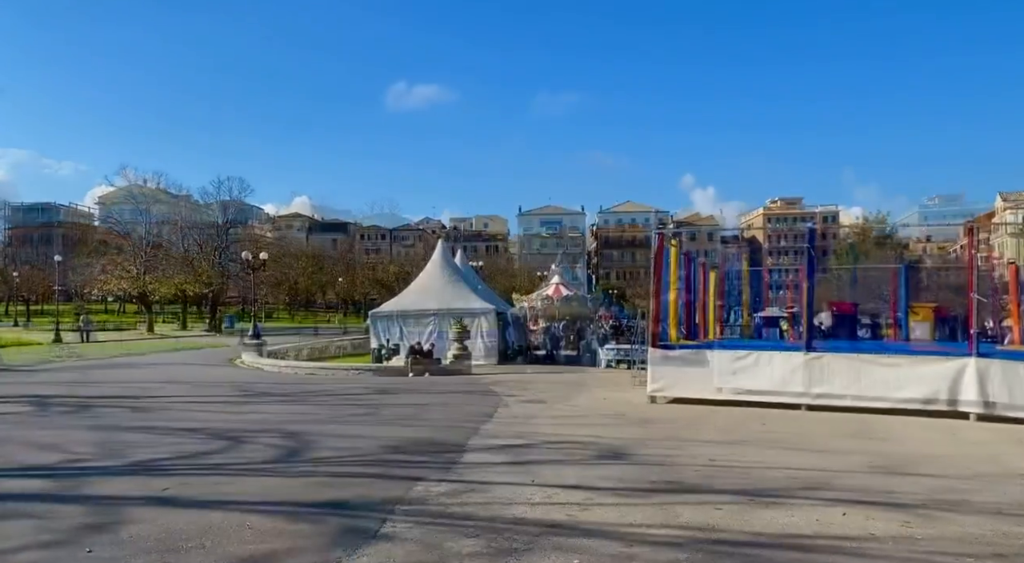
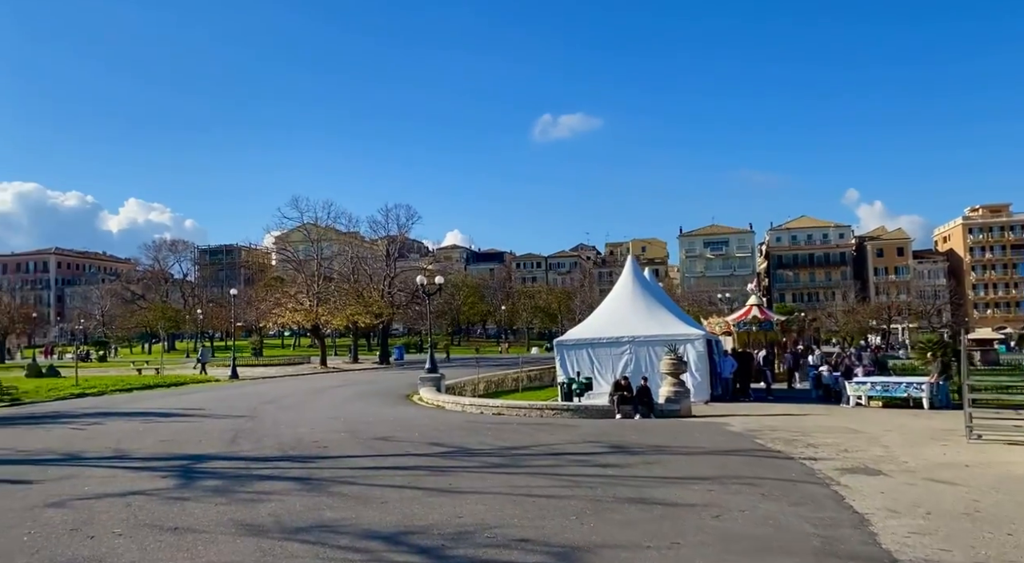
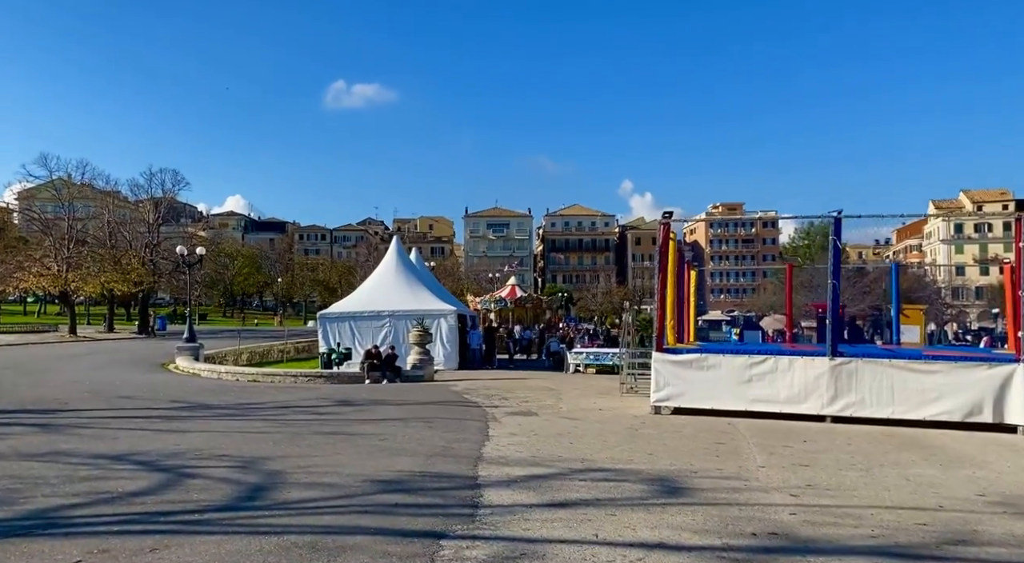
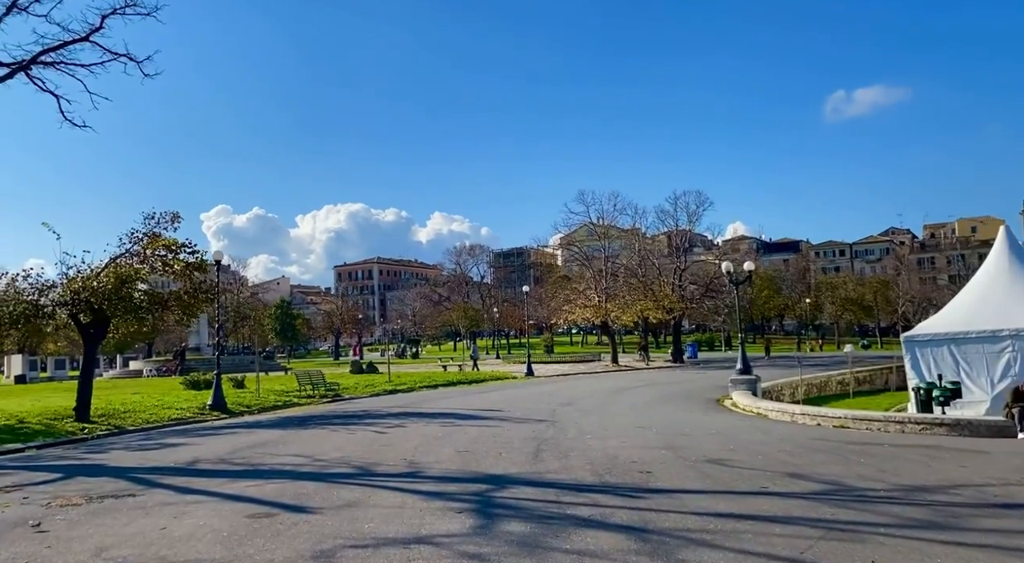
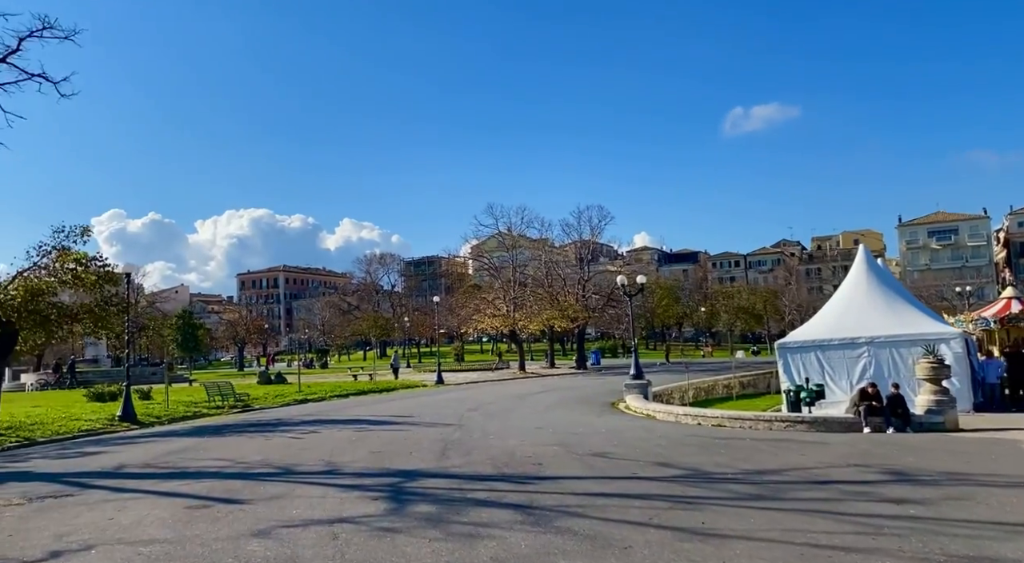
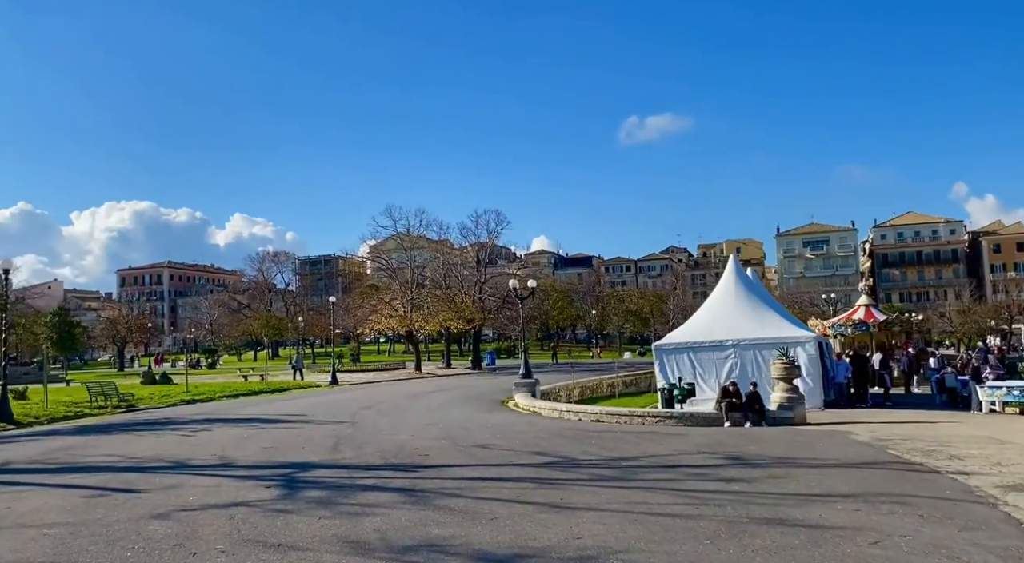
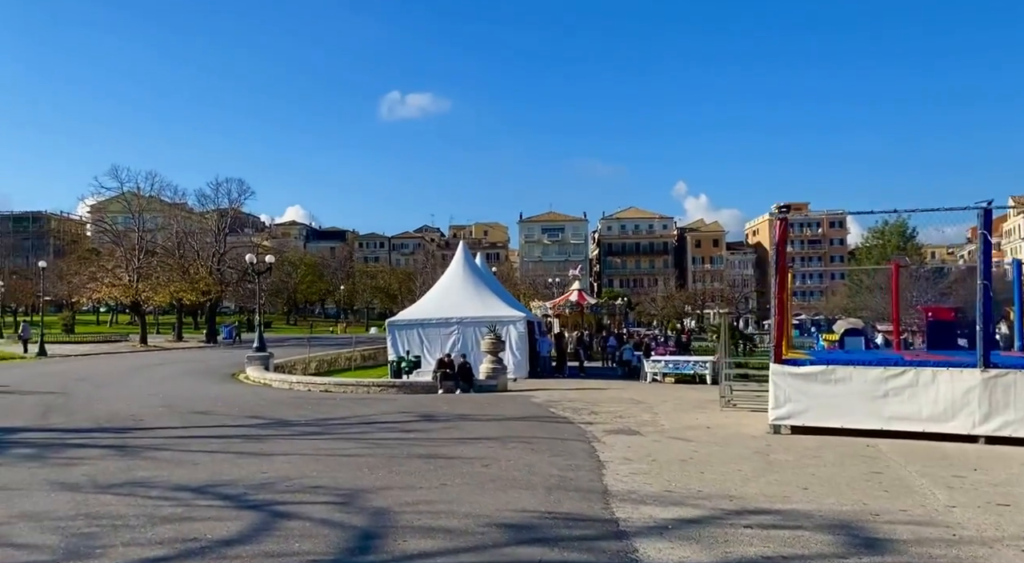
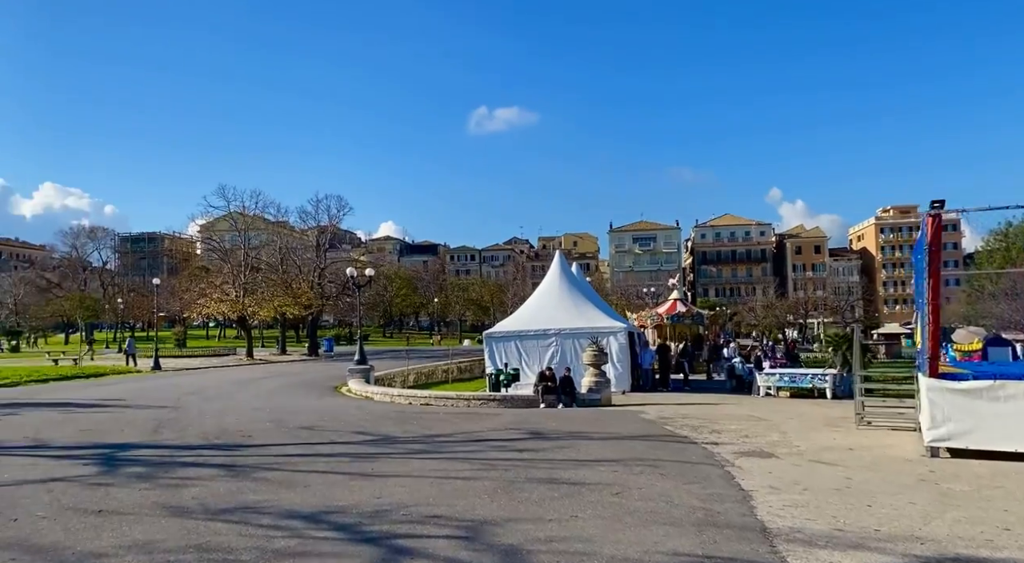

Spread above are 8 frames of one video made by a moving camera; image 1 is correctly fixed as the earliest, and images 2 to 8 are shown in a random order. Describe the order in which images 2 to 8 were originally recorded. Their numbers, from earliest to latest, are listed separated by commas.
3, 7, 8, 2, 6, 5, 4
